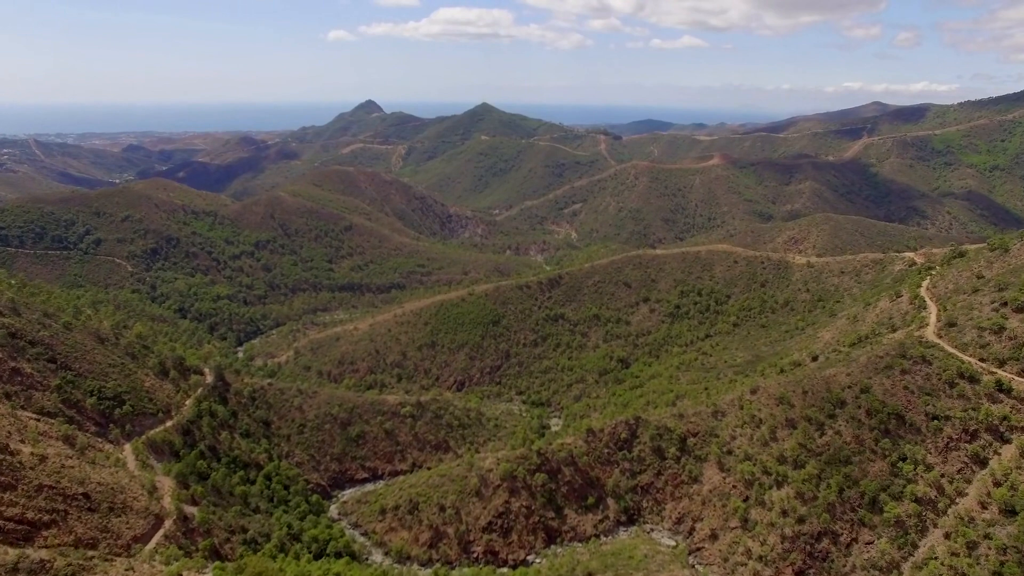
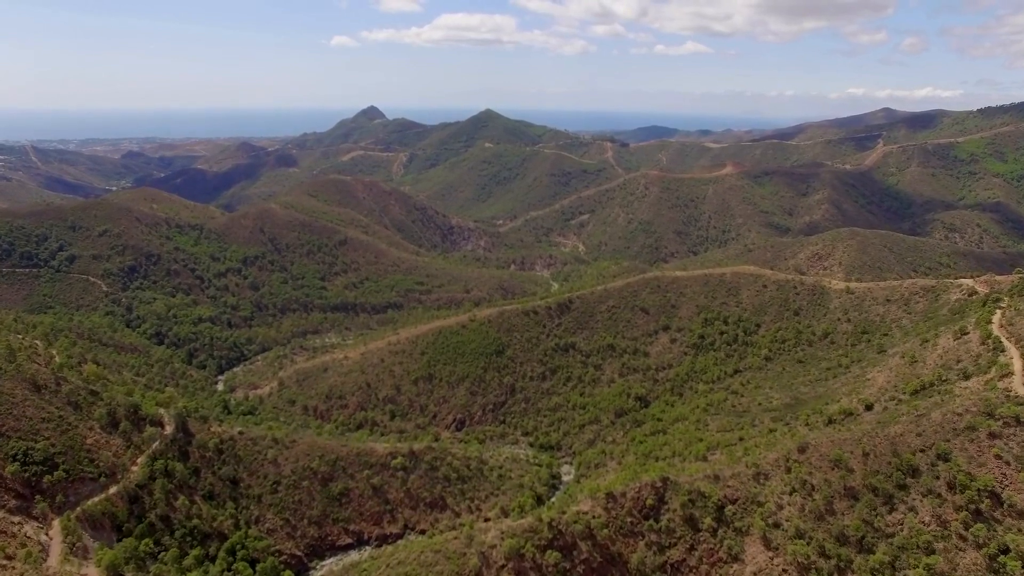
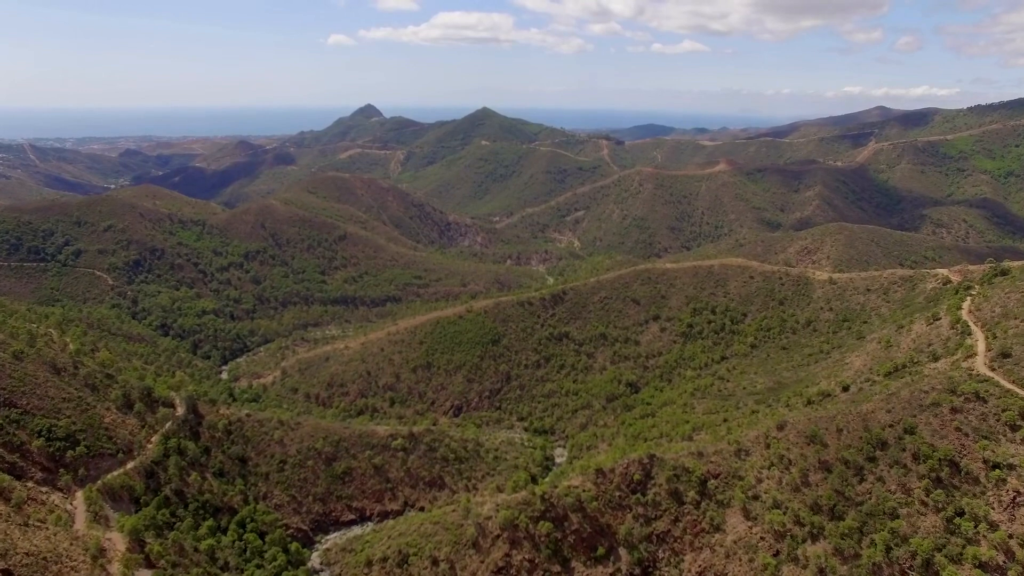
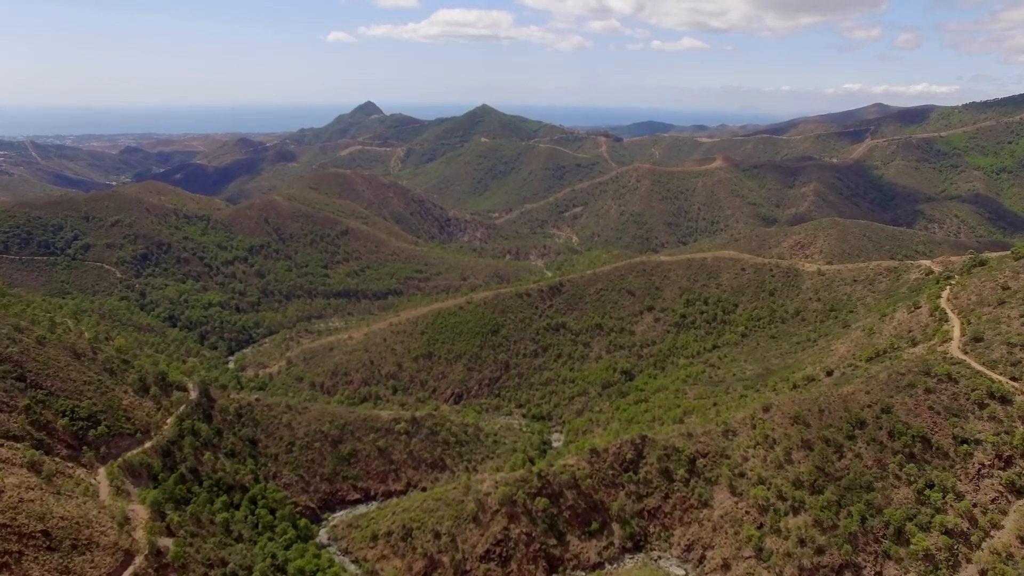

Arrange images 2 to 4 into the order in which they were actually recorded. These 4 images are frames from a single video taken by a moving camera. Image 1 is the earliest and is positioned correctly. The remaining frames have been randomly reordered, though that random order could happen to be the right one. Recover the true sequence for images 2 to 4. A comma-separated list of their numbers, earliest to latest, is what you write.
4, 3, 2
